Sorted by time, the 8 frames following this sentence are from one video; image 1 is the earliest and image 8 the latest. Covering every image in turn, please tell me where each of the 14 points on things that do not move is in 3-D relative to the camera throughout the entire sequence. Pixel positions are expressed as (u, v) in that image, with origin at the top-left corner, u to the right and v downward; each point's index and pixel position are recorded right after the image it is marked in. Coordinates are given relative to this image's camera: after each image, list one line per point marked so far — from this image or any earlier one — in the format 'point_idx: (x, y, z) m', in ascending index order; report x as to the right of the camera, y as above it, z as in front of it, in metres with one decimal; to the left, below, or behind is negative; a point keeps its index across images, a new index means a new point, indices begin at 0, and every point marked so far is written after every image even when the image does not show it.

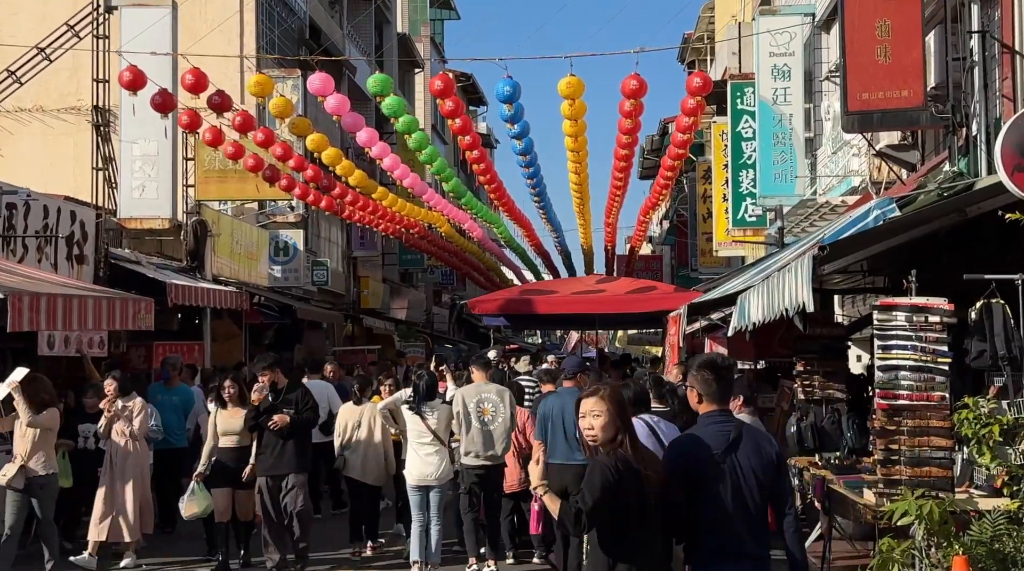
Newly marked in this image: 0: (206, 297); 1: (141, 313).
0: (-4.3, -0.2, +19.2) m
1: (-3.5, -0.3, +12.5) m
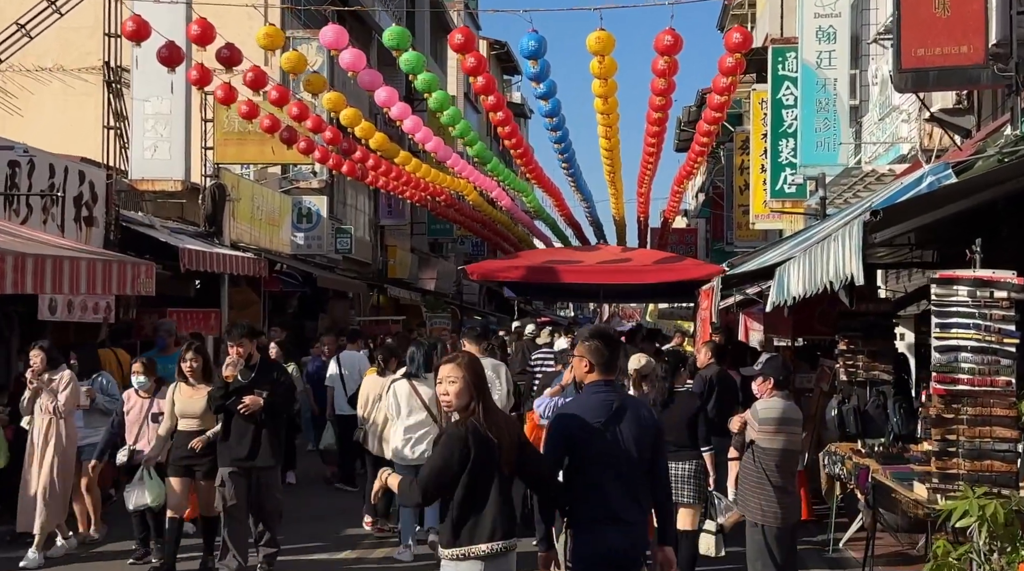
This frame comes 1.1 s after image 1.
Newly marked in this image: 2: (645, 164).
0: (-3.9, +0.3, +18.5) m
1: (-3.3, +0.1, +11.8) m
2: (+2.0, +1.8, +20.0) m
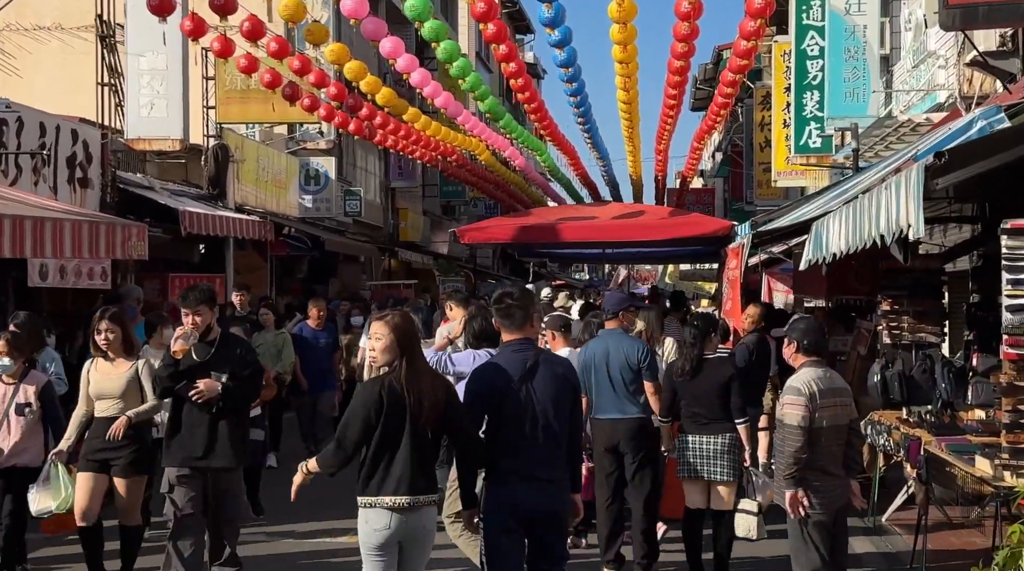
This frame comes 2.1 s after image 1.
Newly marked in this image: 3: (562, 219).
0: (-3.7, +0.8, +17.8) m
1: (-3.1, +0.4, +11.1) m
2: (+2.2, +2.4, +19.2) m
3: (+0.5, +0.6, +13.2) m
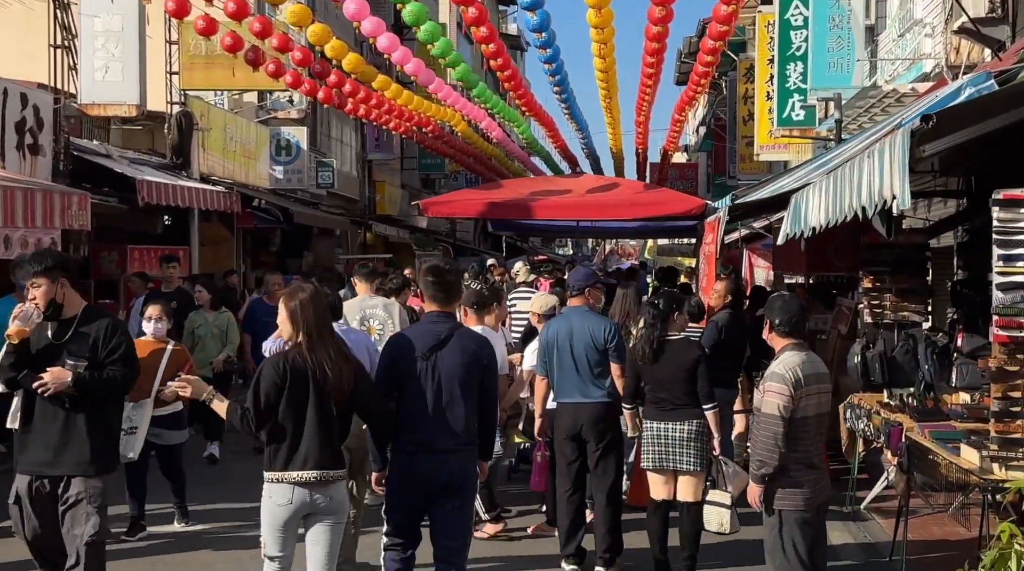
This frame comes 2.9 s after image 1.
0: (-4.1, +1.1, +17.2) m
1: (-3.4, +0.6, +10.5) m
2: (+1.8, +2.7, +18.6) m
3: (+0.2, +0.9, +12.7) m
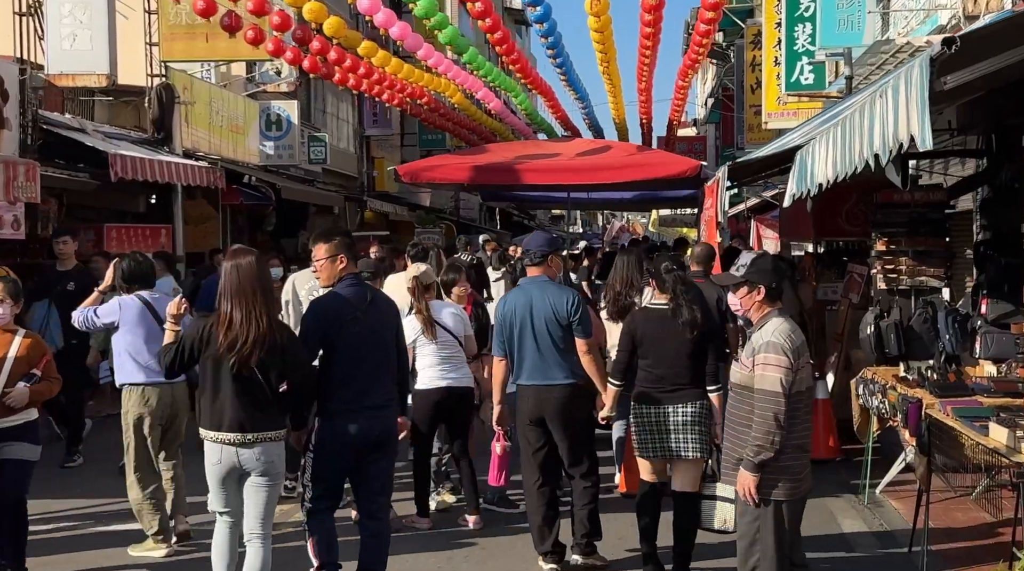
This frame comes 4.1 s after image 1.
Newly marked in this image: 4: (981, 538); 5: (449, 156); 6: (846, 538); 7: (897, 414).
0: (-4.1, +1.4, +16.4) m
1: (-3.6, +0.8, +9.7) m
2: (+1.7, +3.1, +17.7) m
3: (+0.1, +1.1, +11.9) m
4: (+2.7, -1.4, +7.6) m
5: (-0.6, +1.1, +12.0) m
6: (+1.9, -1.5, +7.8) m
7: (+2.1, -0.7, +7.3) m
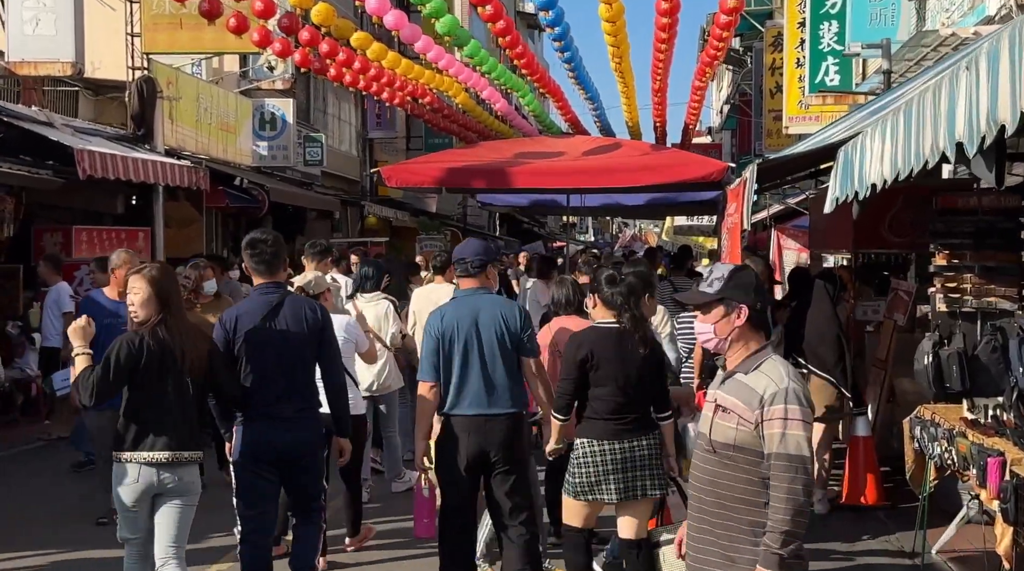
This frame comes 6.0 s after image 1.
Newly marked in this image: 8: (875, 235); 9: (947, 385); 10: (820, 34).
0: (-4.1, +1.3, +15.2) m
1: (-3.6, +0.7, +8.5) m
2: (+1.8, +2.9, +16.5) m
3: (+0.1, +1.0, +10.6) m
4: (+2.6, -1.5, +6.3) m
5: (-0.6, +1.0, +10.7) m
6: (+1.9, -1.6, +6.5) m
7: (+2.0, -0.8, +6.0) m
8: (+2.6, +0.4, +9.4) m
9: (+2.2, -0.5, +6.9) m
10: (+3.4, +2.8, +14.8) m
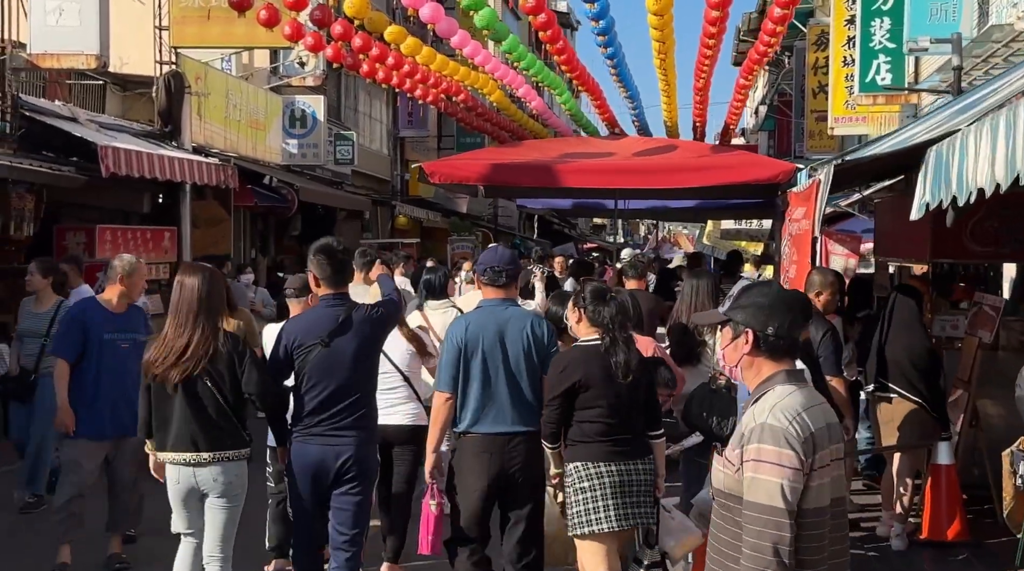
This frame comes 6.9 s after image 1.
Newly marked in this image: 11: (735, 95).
0: (-3.6, +1.3, +14.6) m
1: (-3.3, +0.7, +8.0) m
2: (+2.3, +2.8, +15.8) m
3: (+0.4, +1.0, +10.0) m
4: (+2.8, -1.6, +5.6) m
5: (-0.2, +1.0, +10.1) m
6: (+2.1, -1.6, +5.8) m
7: (+2.3, -0.9, +5.3) m
8: (+2.9, +0.3, +8.7) m
9: (+2.5, -0.6, +6.2) m
10: (+3.9, +2.8, +14.1) m
11: (+3.3, +2.8, +19.5) m
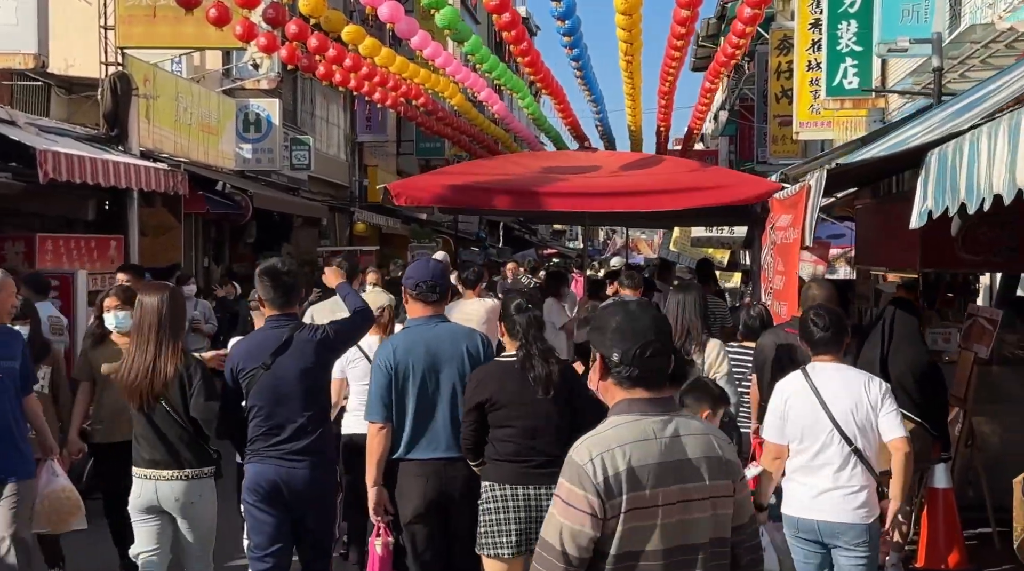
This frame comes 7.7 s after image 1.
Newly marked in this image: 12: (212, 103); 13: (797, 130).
0: (-4.0, +1.1, +14.0) m
1: (-3.5, +0.6, +7.3) m
2: (+1.8, +2.7, +15.3) m
3: (+0.2, +0.9, +9.4) m
4: (+2.7, -1.7, +5.1) m
5: (-0.5, +0.9, +9.5) m
6: (+2.0, -1.7, +5.3) m
7: (+2.2, -0.9, +4.8) m
8: (+2.7, +0.2, +8.3) m
9: (+2.3, -0.6, +5.7) m
10: (+3.5, +2.7, +13.6) m
11: (+2.7, +2.7, +19.1) m
12: (-4.3, +2.6, +19.2) m
13: (+3.7, +2.0, +16.8) m
